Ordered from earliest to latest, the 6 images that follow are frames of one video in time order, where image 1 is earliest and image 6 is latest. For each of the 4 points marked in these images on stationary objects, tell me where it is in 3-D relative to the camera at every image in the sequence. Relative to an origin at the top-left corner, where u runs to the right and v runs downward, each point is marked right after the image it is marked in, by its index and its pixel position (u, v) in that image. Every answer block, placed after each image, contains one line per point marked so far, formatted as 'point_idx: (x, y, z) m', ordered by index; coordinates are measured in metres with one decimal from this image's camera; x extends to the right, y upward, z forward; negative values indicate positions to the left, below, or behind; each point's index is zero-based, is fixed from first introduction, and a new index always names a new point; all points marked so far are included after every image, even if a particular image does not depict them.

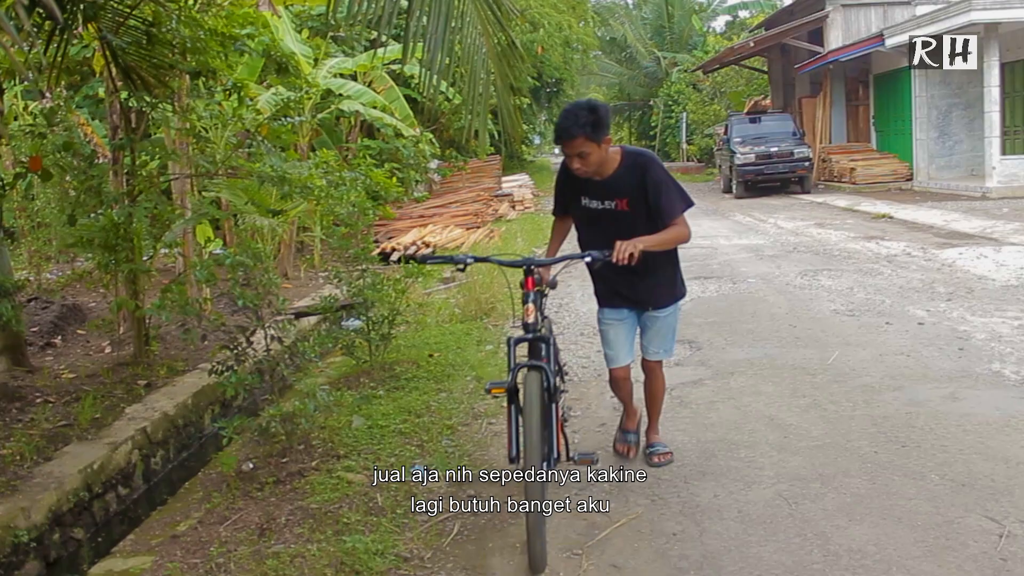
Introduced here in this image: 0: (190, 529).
0: (-1.3, -1.0, +4.0) m
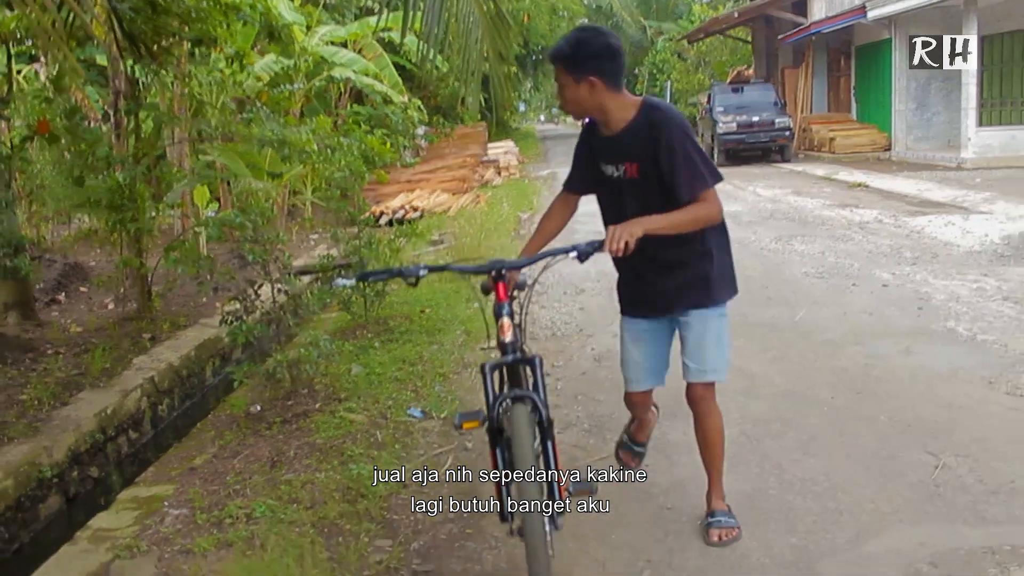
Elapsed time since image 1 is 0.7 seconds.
0: (-1.3, -0.8, +4.3) m
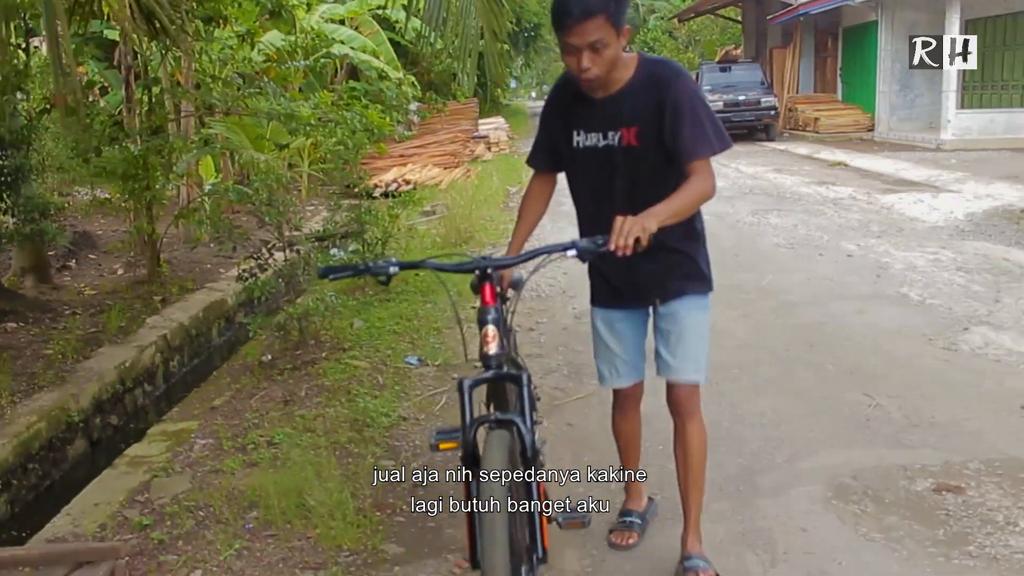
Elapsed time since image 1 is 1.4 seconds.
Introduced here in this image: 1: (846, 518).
0: (-1.4, -0.6, +4.8) m
1: (+1.0, -0.7, +3.0) m
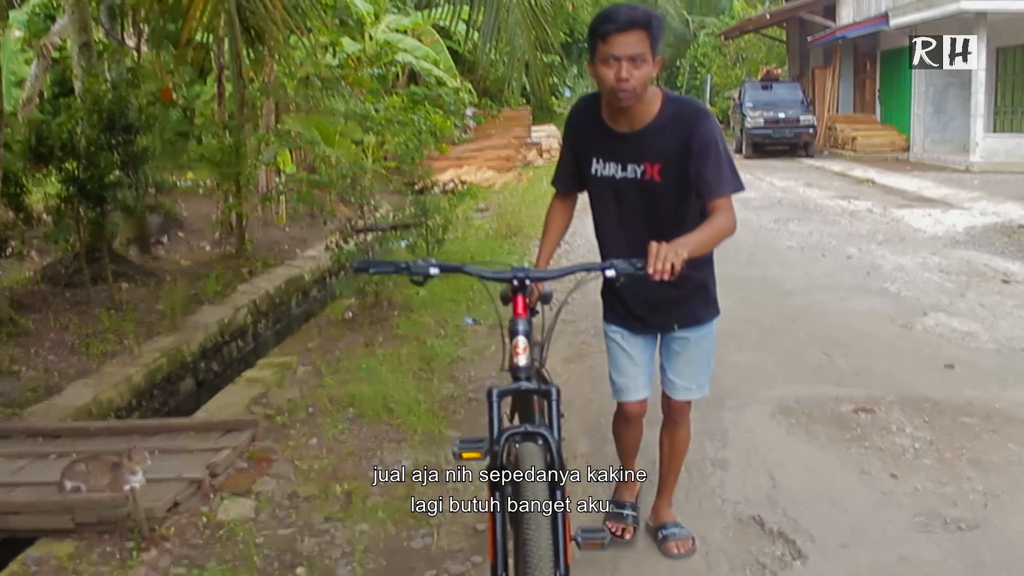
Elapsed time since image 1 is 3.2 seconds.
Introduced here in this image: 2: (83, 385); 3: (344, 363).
0: (-1.2, -0.3, +6.1) m
1: (+1.1, -0.6, +4.1) m
2: (-2.5, -0.6, +5.9) m
3: (-0.9, -0.4, +5.5) m
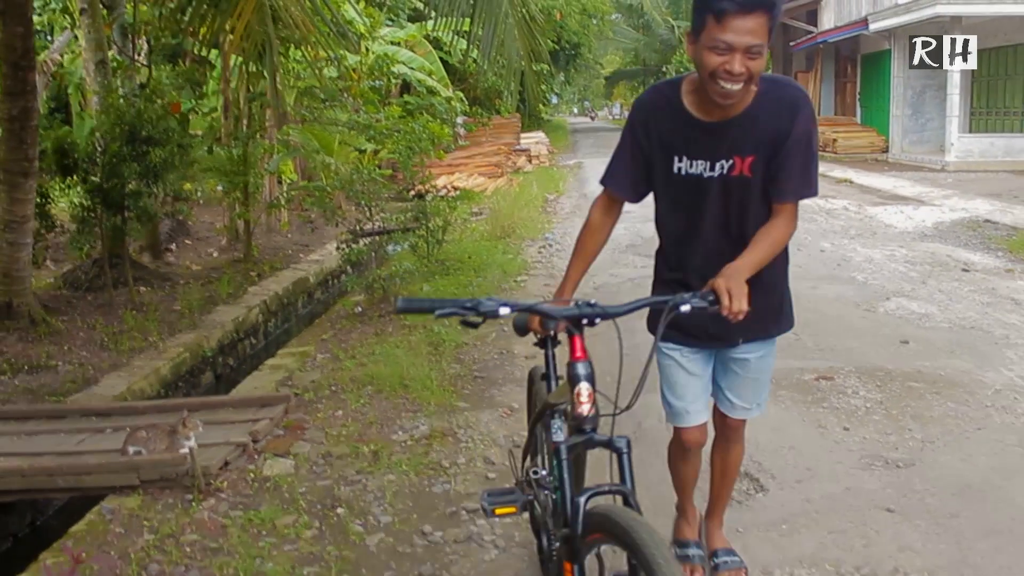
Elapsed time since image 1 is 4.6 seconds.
0: (-1.2, -0.3, +6.6) m
1: (+1.1, -0.5, +4.7) m
2: (-2.5, -0.6, +6.5) m
3: (-0.9, -0.4, +6.0) m
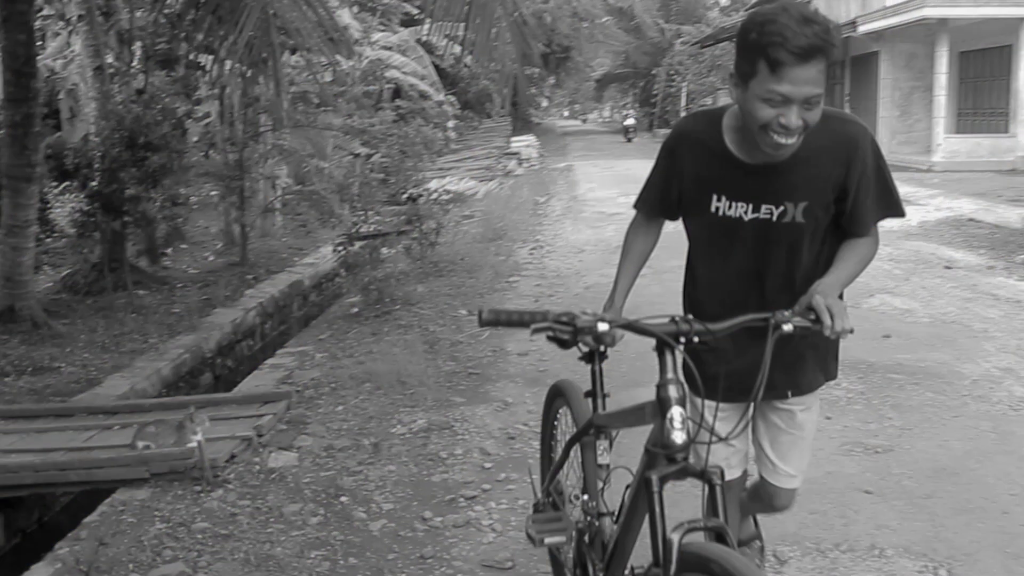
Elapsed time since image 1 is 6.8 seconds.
0: (-1.2, -0.3, +6.7) m
1: (+1.1, -0.5, +4.9) m
2: (-2.6, -0.6, +6.6) m
3: (-1.0, -0.4, +6.2) m
